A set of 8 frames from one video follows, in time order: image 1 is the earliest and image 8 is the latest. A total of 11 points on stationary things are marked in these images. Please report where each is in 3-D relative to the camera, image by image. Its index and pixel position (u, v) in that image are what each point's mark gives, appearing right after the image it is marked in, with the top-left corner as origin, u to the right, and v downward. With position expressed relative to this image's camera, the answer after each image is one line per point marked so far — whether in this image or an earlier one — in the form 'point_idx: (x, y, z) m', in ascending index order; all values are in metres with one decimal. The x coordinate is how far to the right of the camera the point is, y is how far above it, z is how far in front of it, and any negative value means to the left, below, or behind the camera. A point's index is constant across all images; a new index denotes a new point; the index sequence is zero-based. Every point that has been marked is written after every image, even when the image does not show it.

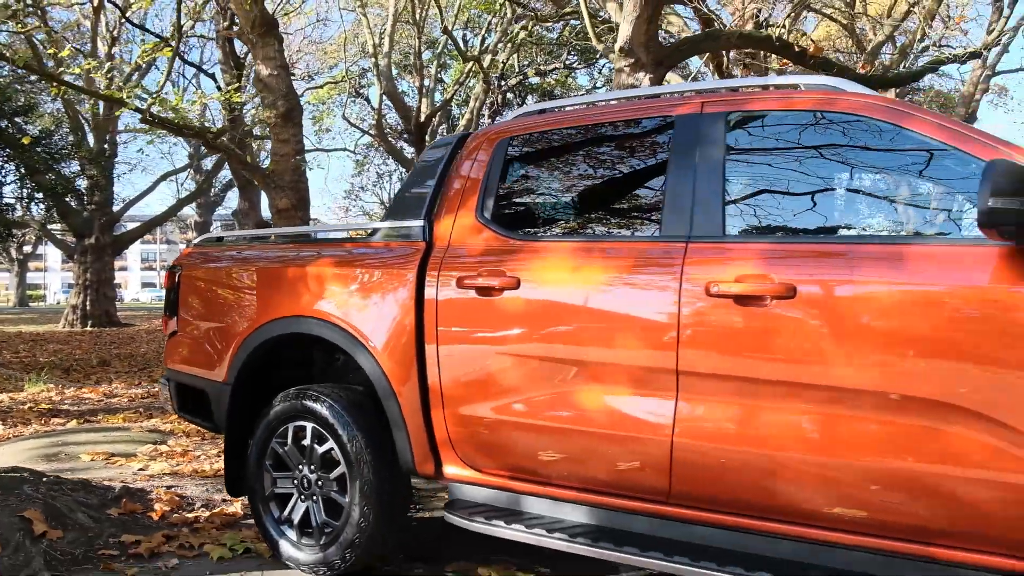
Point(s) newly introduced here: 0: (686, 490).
0: (+0.5, -0.5, +2.4) m
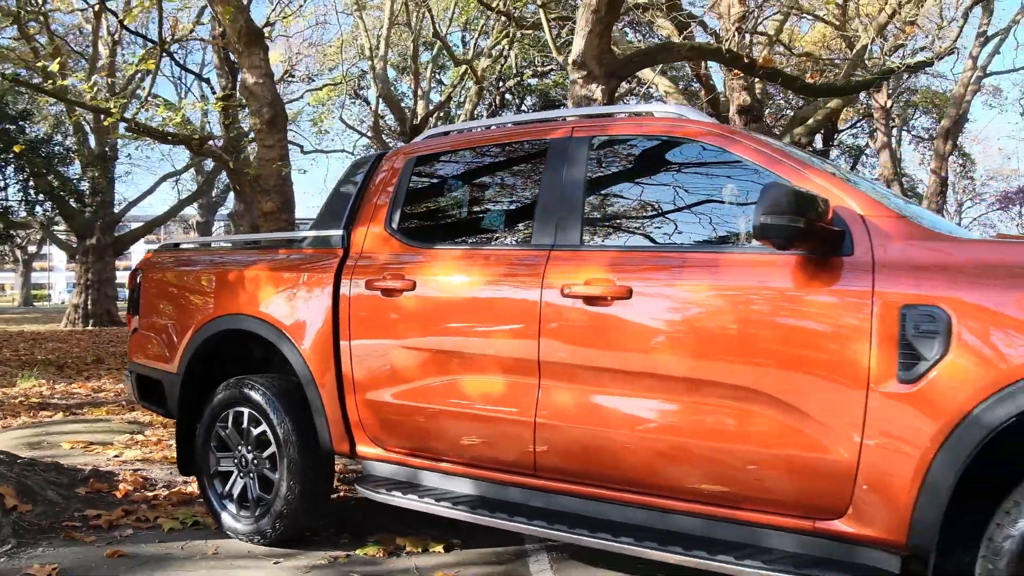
0: (+0.2, -0.5, +2.9) m
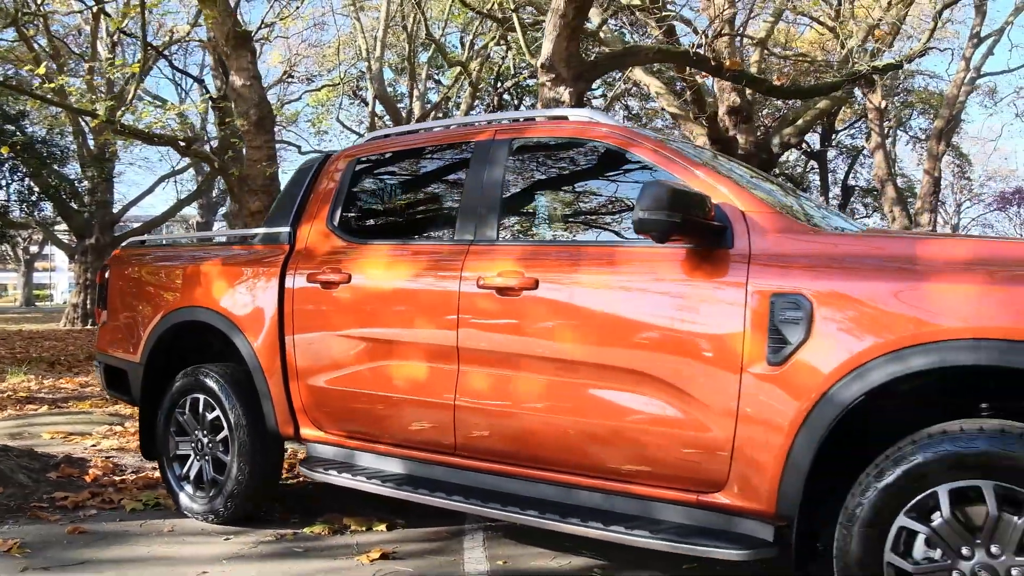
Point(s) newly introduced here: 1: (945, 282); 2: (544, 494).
0: (-0.1, -0.5, +3.1) m
1: (+1.0, 0.0, +2.3) m
2: (+0.1, -0.6, +3.0) m
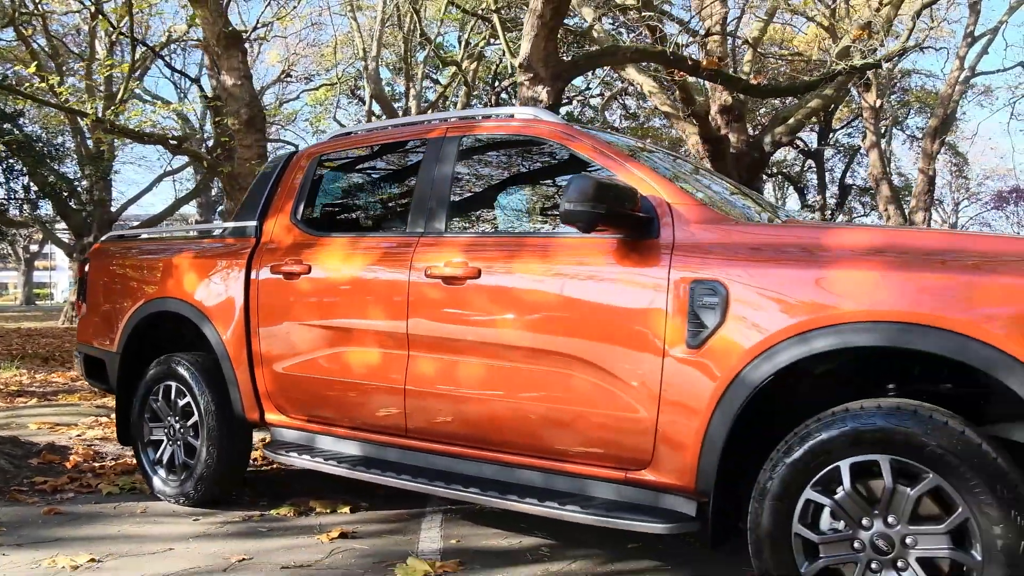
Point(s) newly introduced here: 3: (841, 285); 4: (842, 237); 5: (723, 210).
0: (-0.2, -0.5, +3.3) m
1: (+0.8, +0.1, +2.5) m
2: (-0.1, -0.6, +3.2) m
3: (+0.8, 0.0, +2.5) m
4: (+0.9, +0.1, +2.6) m
5: (+0.6, +0.2, +3.1) m
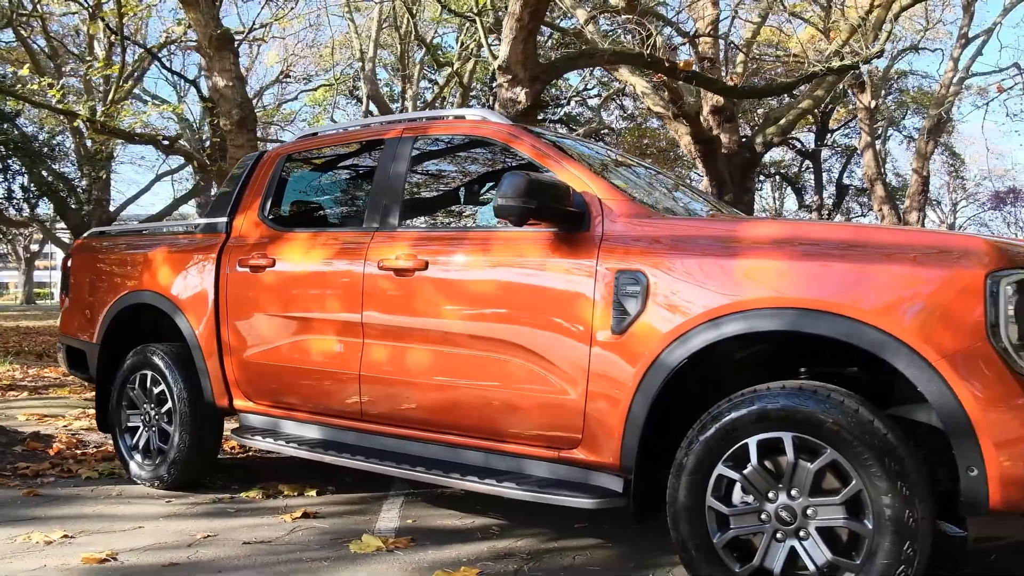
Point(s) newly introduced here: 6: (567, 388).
0: (-0.4, -0.4, +3.5) m
1: (+0.7, +0.1, +2.7) m
2: (-0.3, -0.6, +3.4) m
3: (+0.6, 0.0, +2.7) m
4: (+0.7, +0.2, +2.8) m
5: (+0.5, +0.3, +3.2) m
6: (+0.2, -0.3, +3.0) m
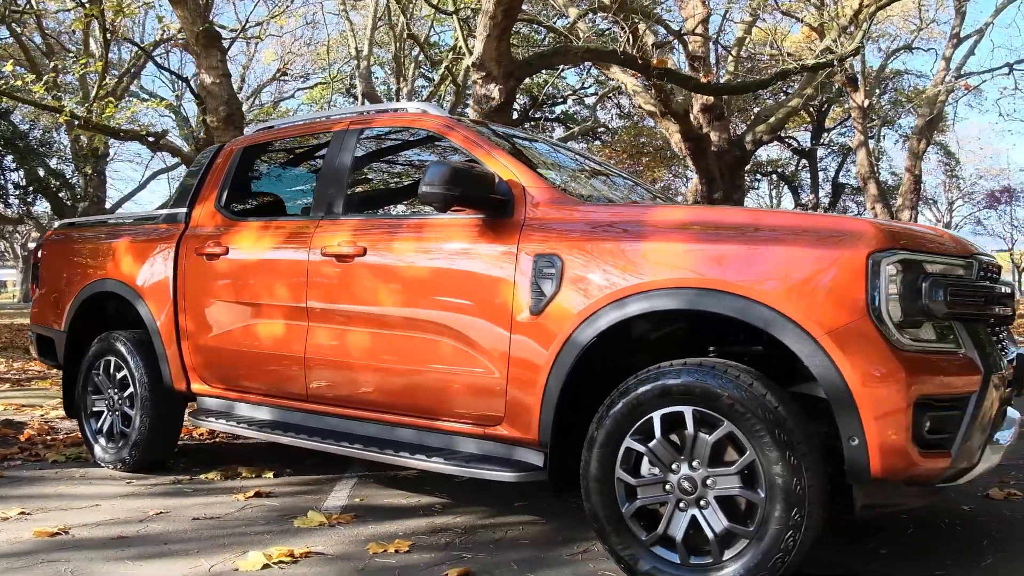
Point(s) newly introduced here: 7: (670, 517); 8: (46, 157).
0: (-0.7, -0.4, +3.6) m
1: (+0.4, +0.1, +2.8) m
2: (-0.5, -0.5, +3.5) m
3: (+0.4, +0.1, +2.8) m
4: (+0.5, +0.2, +3.0) m
5: (+0.2, +0.3, +3.4) m
6: (-0.1, -0.2, +3.1) m
7: (+0.4, -0.6, +2.7) m
8: (-9.5, +2.7, +20.0) m
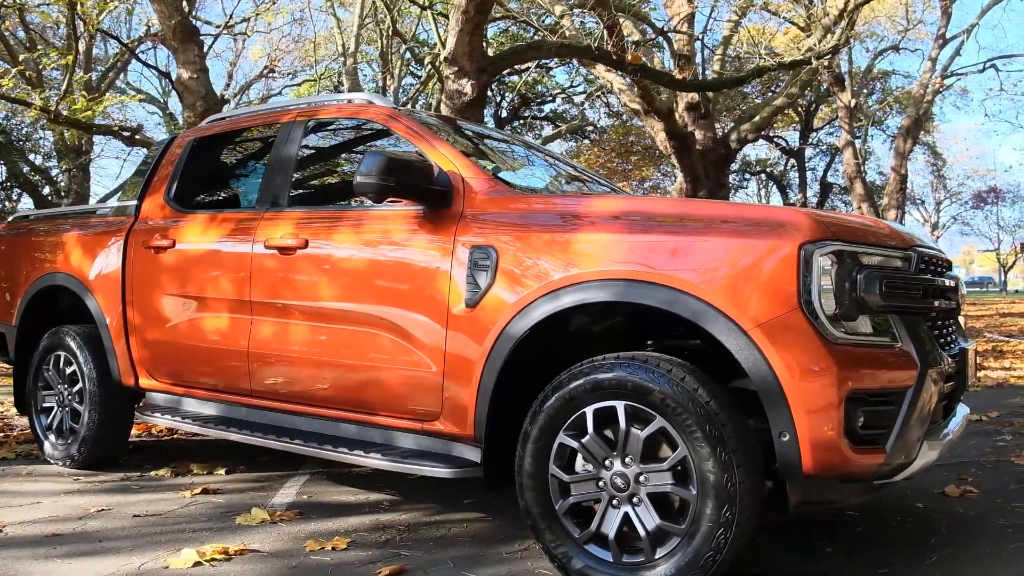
0: (-0.9, -0.4, +3.6) m
1: (+0.2, +0.2, +2.8) m
2: (-0.7, -0.5, +3.5) m
3: (+0.2, +0.1, +2.8) m
4: (+0.3, +0.2, +2.9) m
5: (0.0, +0.3, +3.3) m
6: (-0.3, -0.2, +3.0) m
7: (+0.2, -0.6, +2.7) m
8: (-9.9, +2.7, +19.9) m
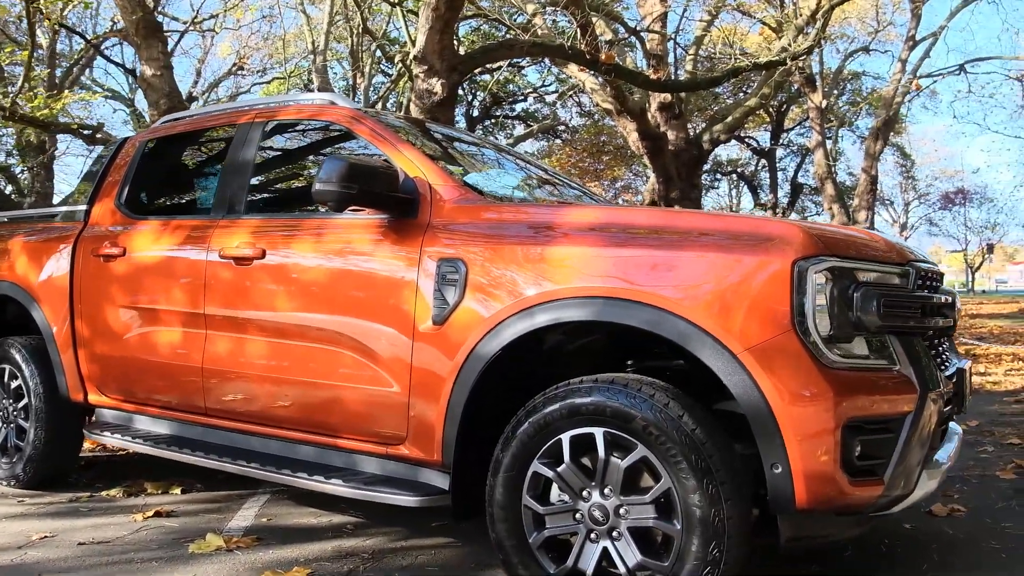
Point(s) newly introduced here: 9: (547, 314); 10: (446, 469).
0: (-1.0, -0.4, +3.3) m
1: (+0.2, +0.1, +2.6) m
2: (-0.8, -0.5, +3.2) m
3: (+0.1, +0.1, +2.6) m
4: (+0.2, +0.2, +2.7) m
5: (-0.1, +0.3, +3.1) m
6: (-0.3, -0.3, +2.8) m
7: (+0.2, -0.7, +2.5) m
8: (-10.4, +2.7, +19.4) m
9: (+0.1, -0.1, +2.5) m
10: (-0.2, -0.5, +2.8) m
